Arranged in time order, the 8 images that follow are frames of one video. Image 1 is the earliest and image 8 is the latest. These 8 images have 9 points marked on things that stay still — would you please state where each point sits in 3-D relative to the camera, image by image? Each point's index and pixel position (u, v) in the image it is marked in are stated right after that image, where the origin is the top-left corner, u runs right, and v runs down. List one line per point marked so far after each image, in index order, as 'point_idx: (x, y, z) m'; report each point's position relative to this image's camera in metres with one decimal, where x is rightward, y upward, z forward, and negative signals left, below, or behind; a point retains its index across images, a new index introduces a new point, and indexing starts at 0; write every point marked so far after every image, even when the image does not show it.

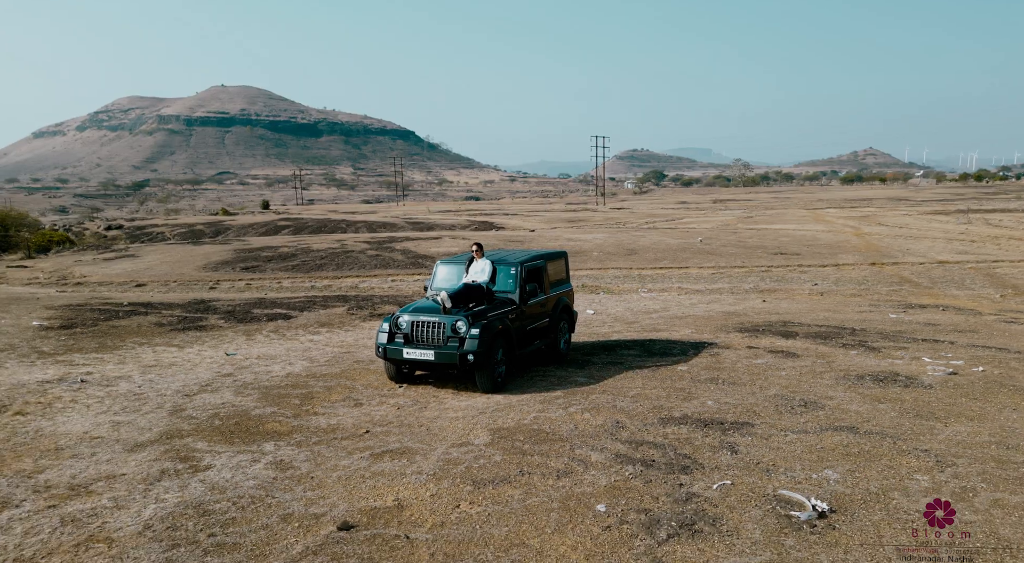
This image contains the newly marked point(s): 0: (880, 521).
0: (+3.7, -2.3, +7.3) m
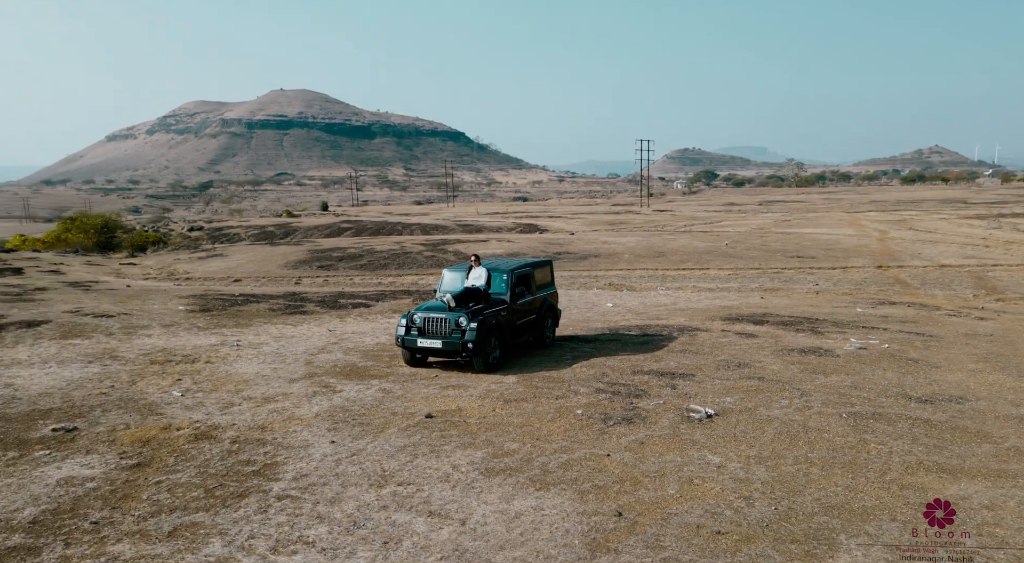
0: (+4.0, -2.2, +11.9) m
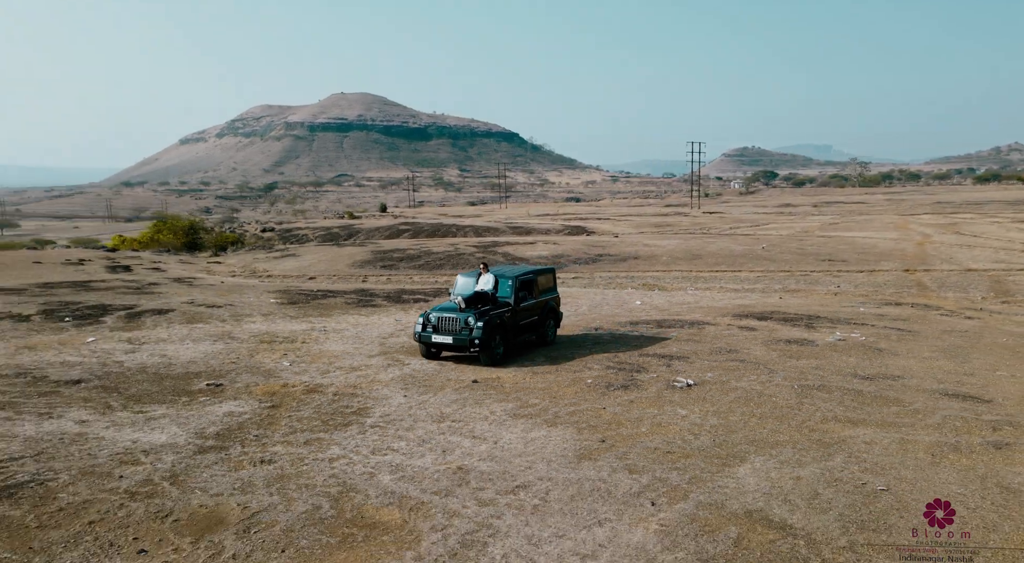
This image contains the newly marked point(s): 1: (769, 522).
0: (+4.6, -2.2, +15.4) m
1: (+3.1, -3.0, +8.9) m
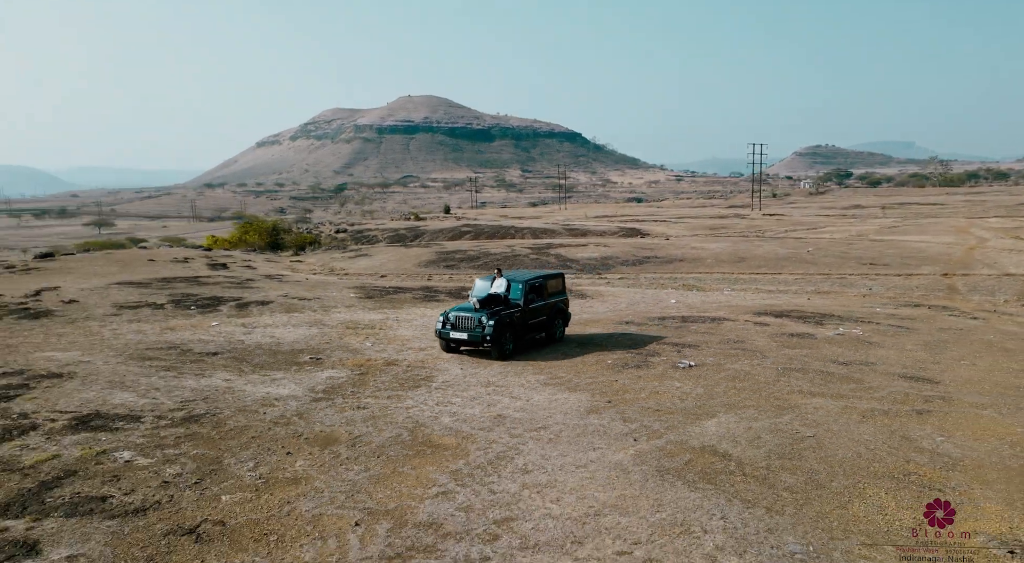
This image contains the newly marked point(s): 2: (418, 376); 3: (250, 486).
0: (+5.5, -2.3, +18.8) m
1: (+3.5, -3.0, +12.5) m
2: (-2.5, -2.5, +17.9) m
3: (-4.2, -3.2, +10.8) m
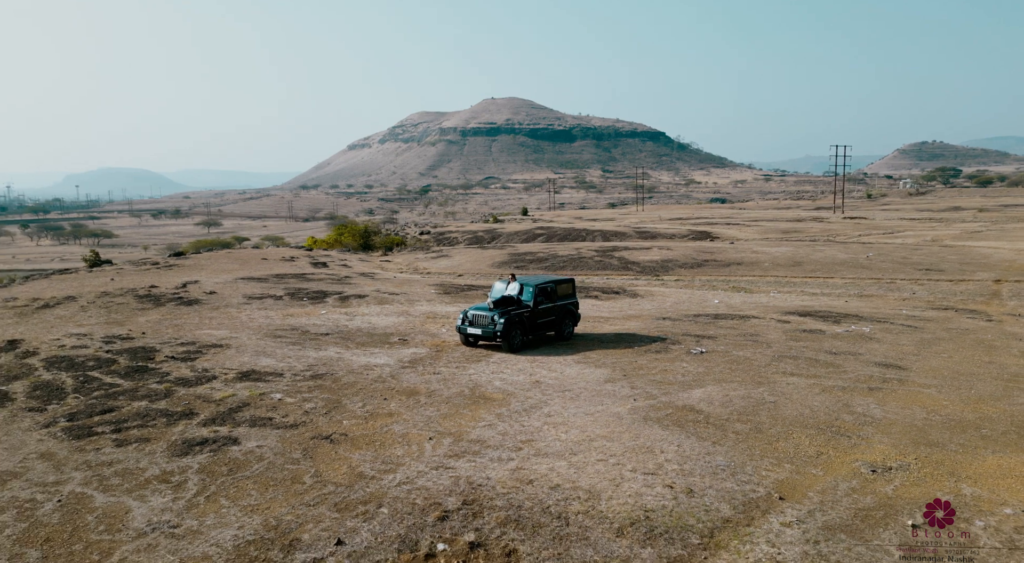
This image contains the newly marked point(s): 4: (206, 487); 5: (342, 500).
0: (+7.0, -2.3, +22.8) m
1: (+4.2, -3.1, +16.8) m
2: (-1.0, -2.4, +22.8) m
3: (-3.6, -3.1, +16.0) m
4: (-5.4, -3.6, +12.0) m
5: (-2.9, -3.7, +11.6) m
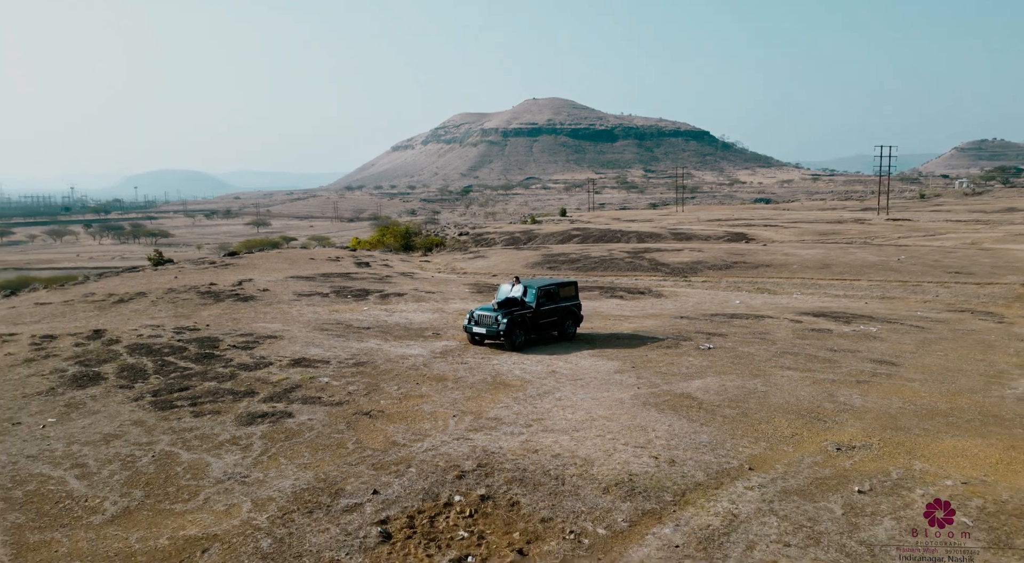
0: (+7.8, -2.4, +24.7) m
1: (+4.7, -3.1, +18.8) m
2: (-0.2, -2.4, +25.1) m
3: (-3.2, -3.1, +18.5) m
4: (-5.2, -3.6, +14.5) m
5: (-2.8, -3.7, +14.1) m
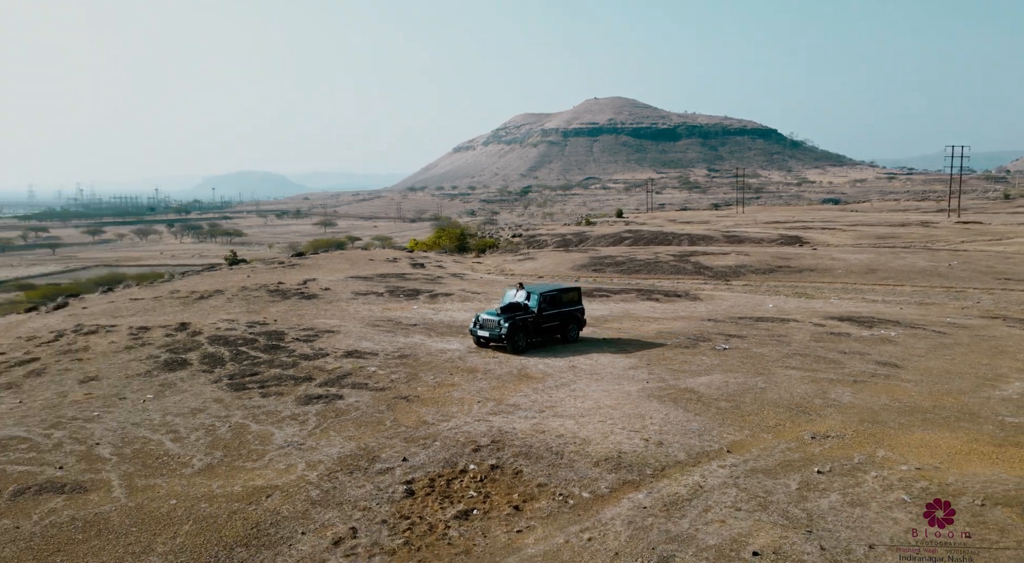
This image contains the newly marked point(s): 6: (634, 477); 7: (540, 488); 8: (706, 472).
0: (+9.0, -2.6, +26.4) m
1: (+5.3, -3.3, +20.9) m
2: (+1.0, -2.6, +27.6) m
3: (-2.5, -3.2, +21.2) m
4: (-4.9, -3.7, +17.5) m
5: (-2.5, -3.8, +16.8) m
6: (+2.6, -4.2, +14.6) m
7: (+0.6, -4.3, +14.3) m
8: (+4.2, -4.2, +14.8) m
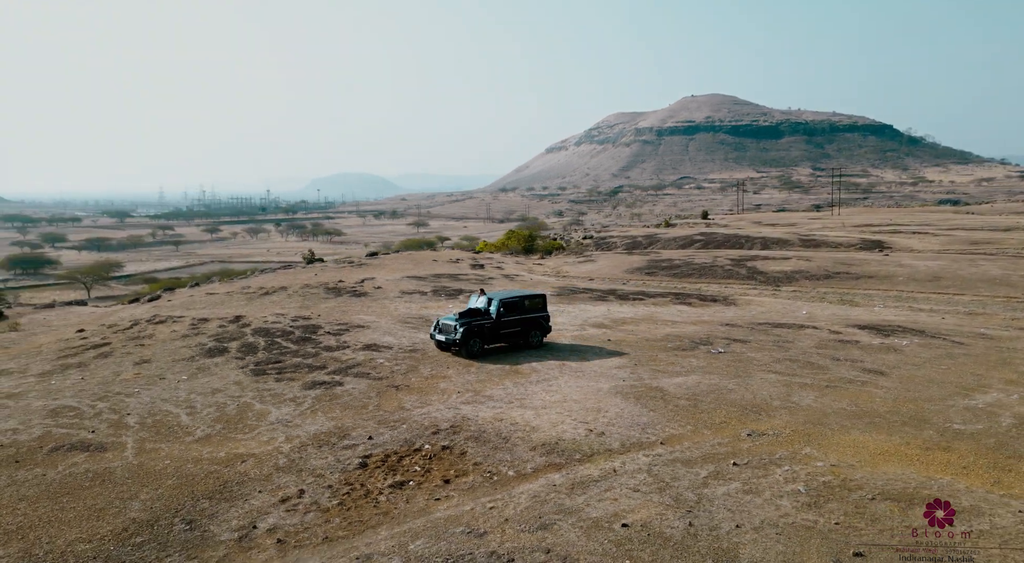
0: (+9.1, -2.8, +27.2) m
1: (+4.7, -3.4, +22.2) m
2: (+1.4, -2.7, +29.5) m
3: (-3.0, -3.2, +23.7) m
4: (-5.9, -3.7, +20.3) m
5: (-3.6, -3.9, +19.3) m
6: (+1.2, -4.3, +16.4) m
7: (-0.9, -4.4, +16.4) m
8: (+2.8, -4.3, +16.4) m
